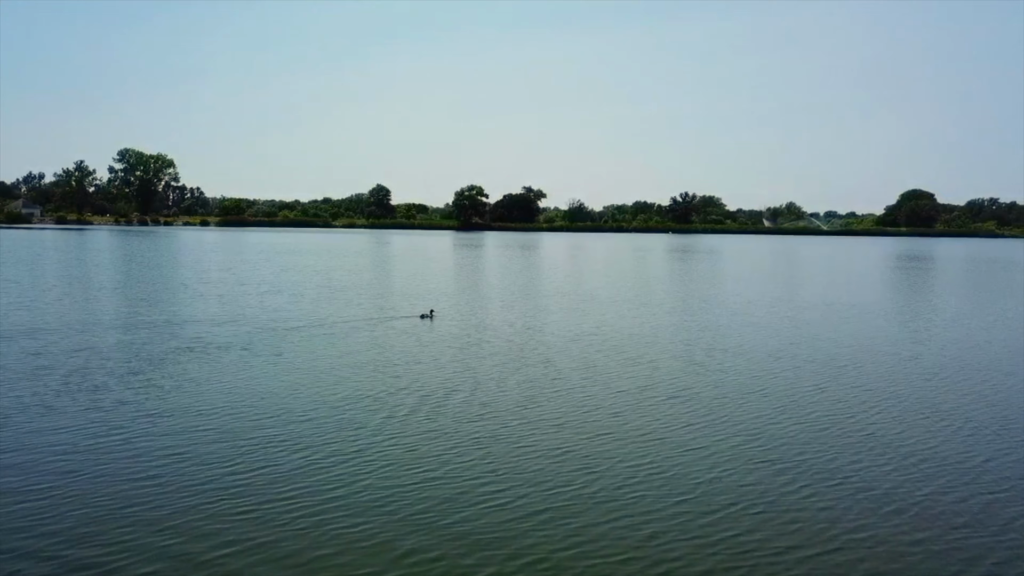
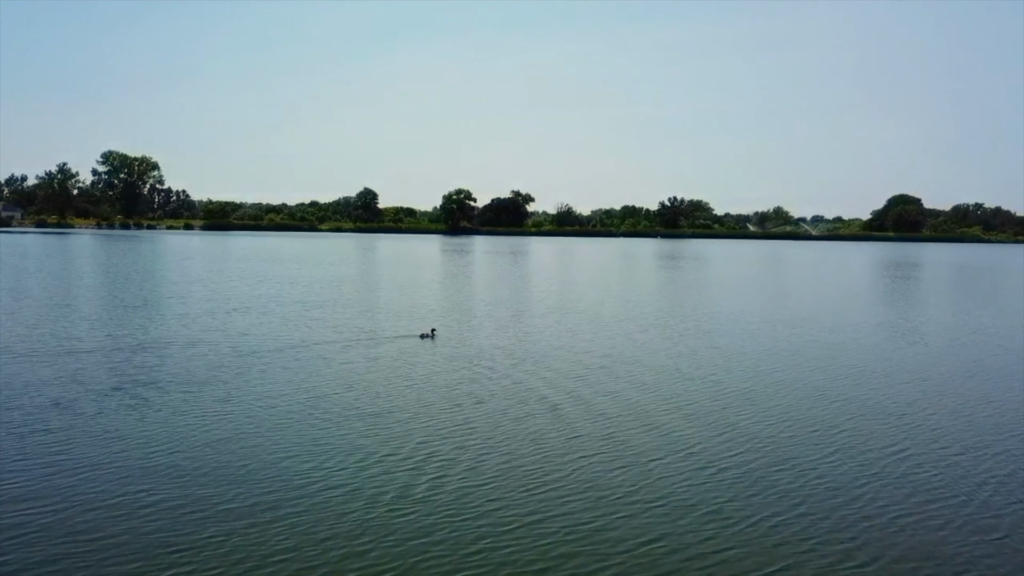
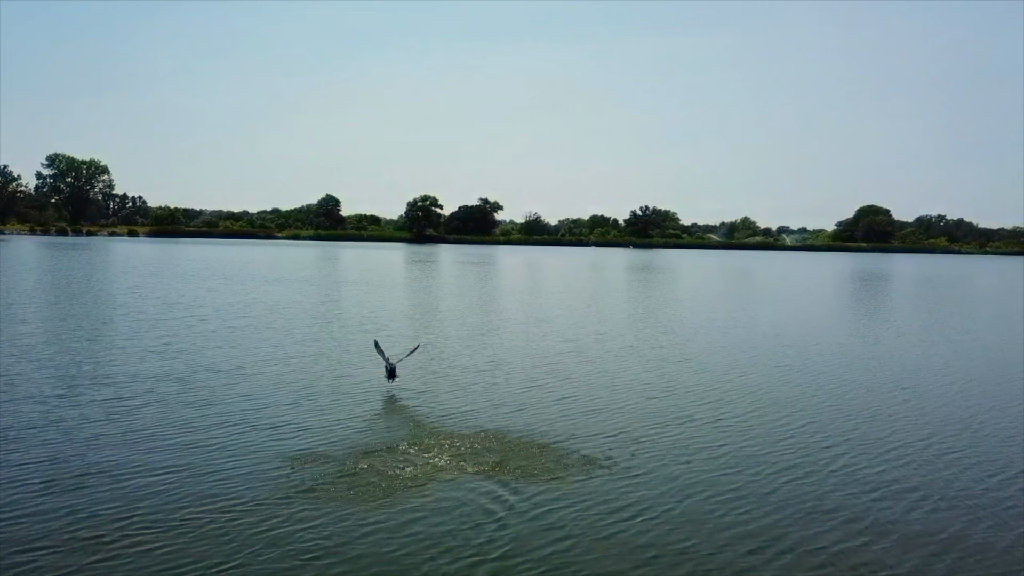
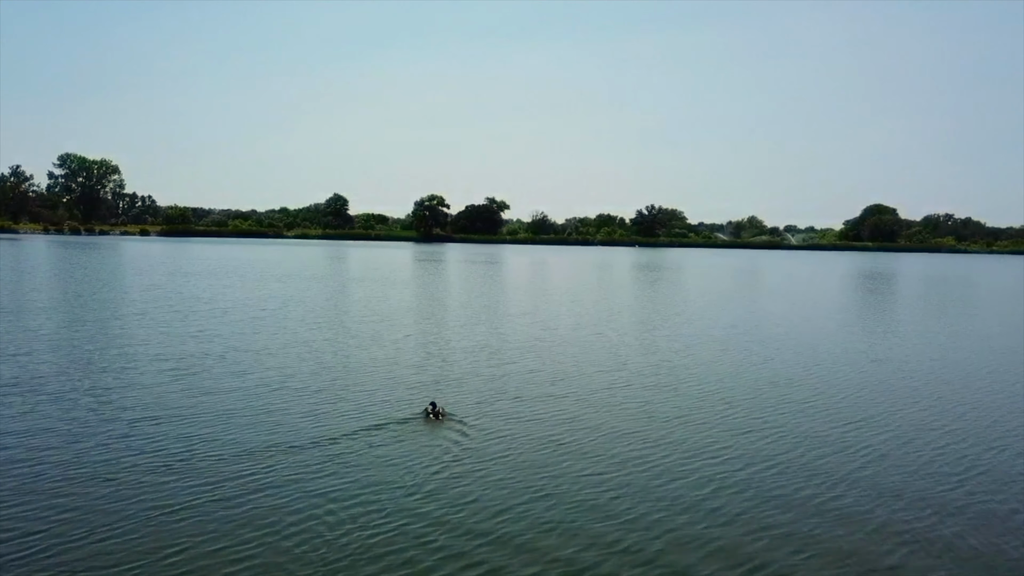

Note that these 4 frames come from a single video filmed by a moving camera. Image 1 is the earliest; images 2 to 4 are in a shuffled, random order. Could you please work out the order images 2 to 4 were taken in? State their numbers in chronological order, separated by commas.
2, 4, 3
